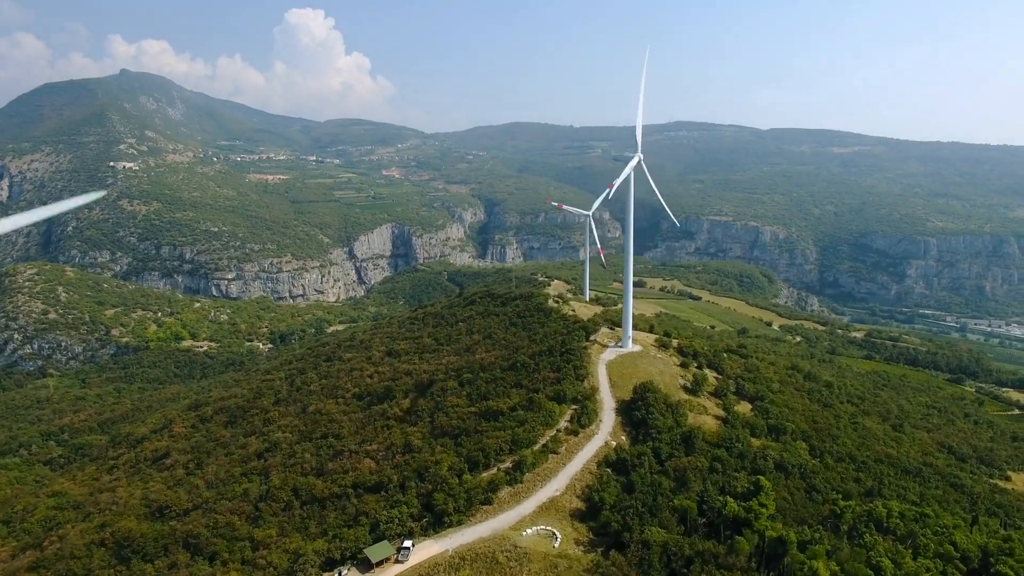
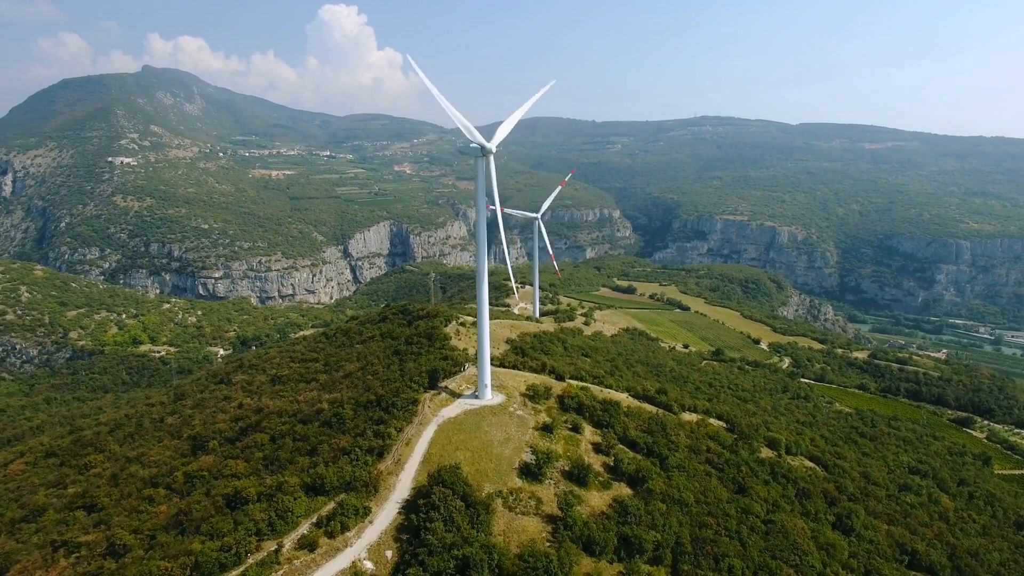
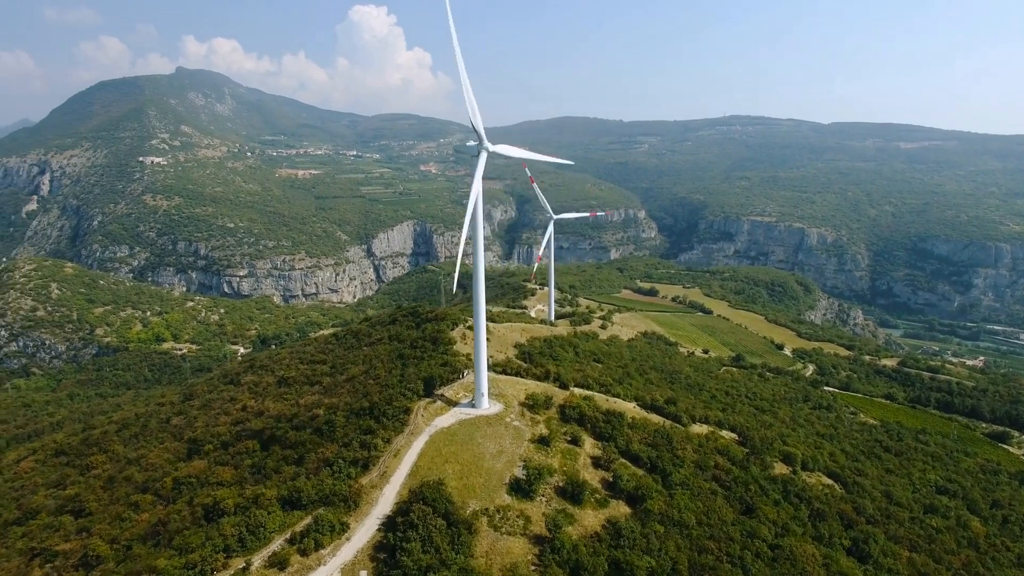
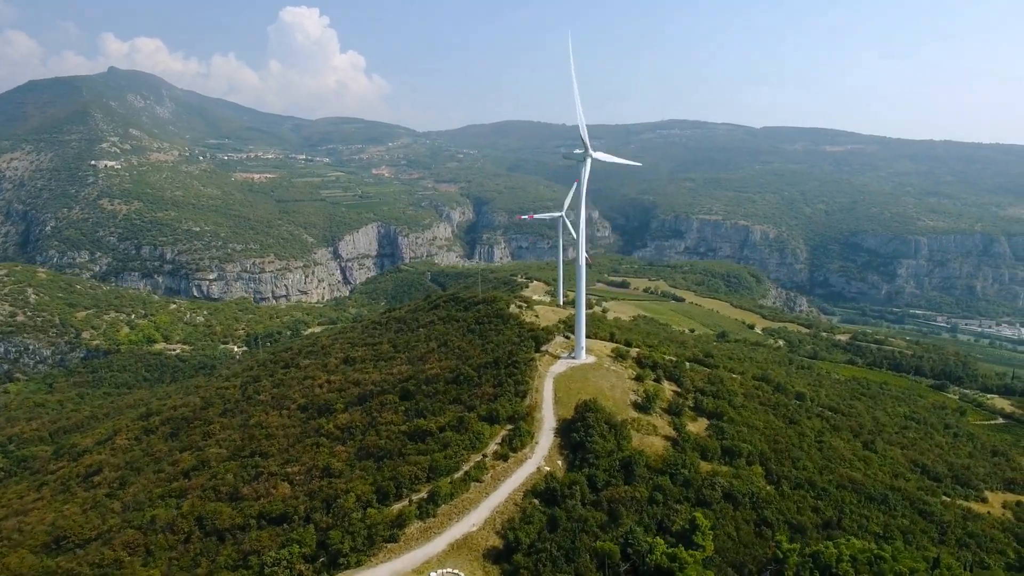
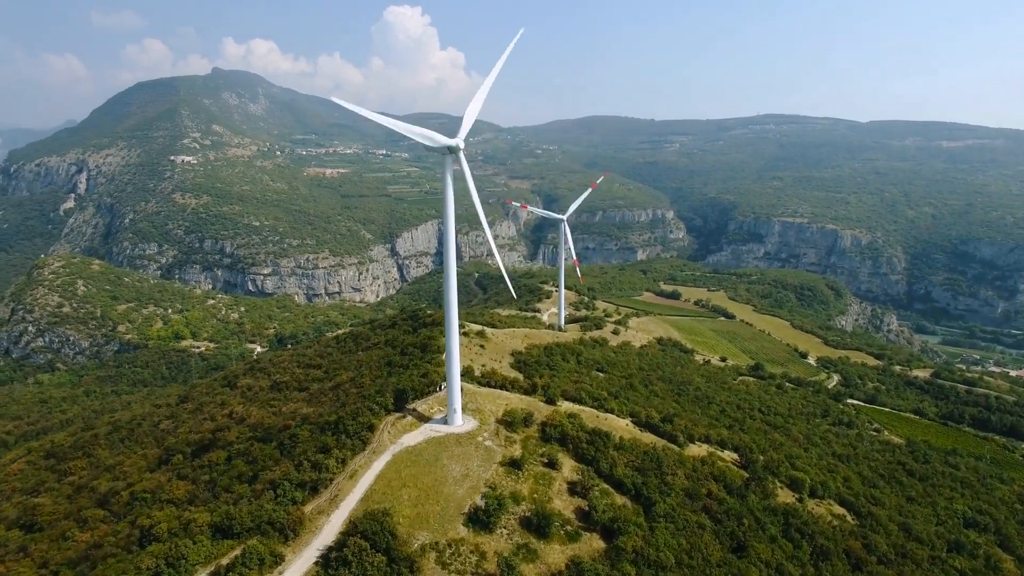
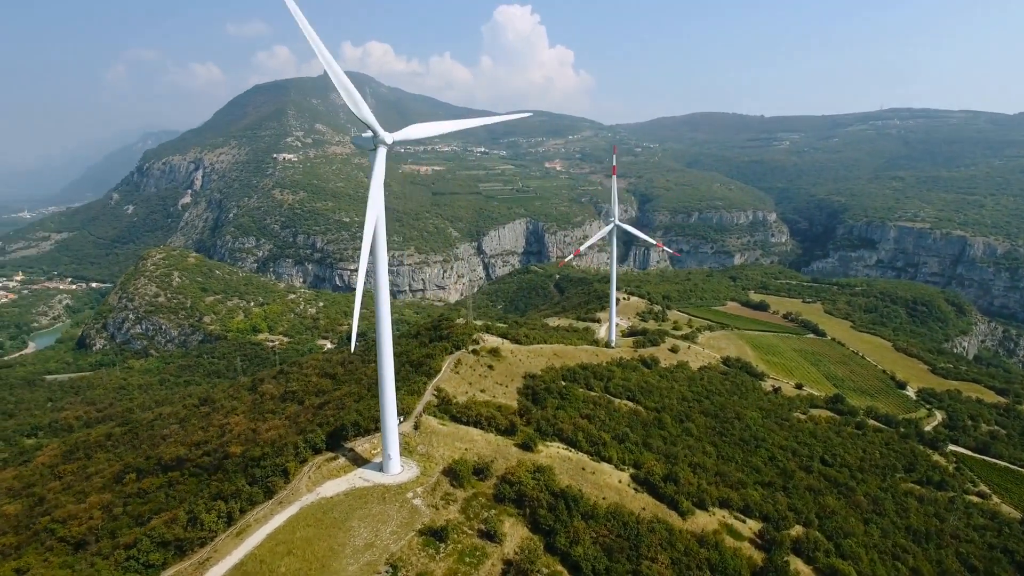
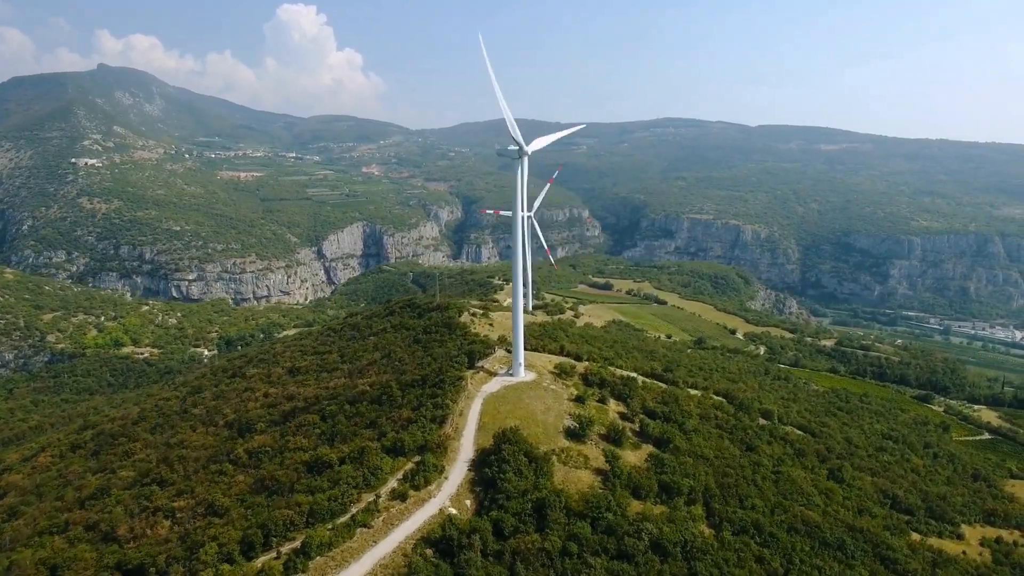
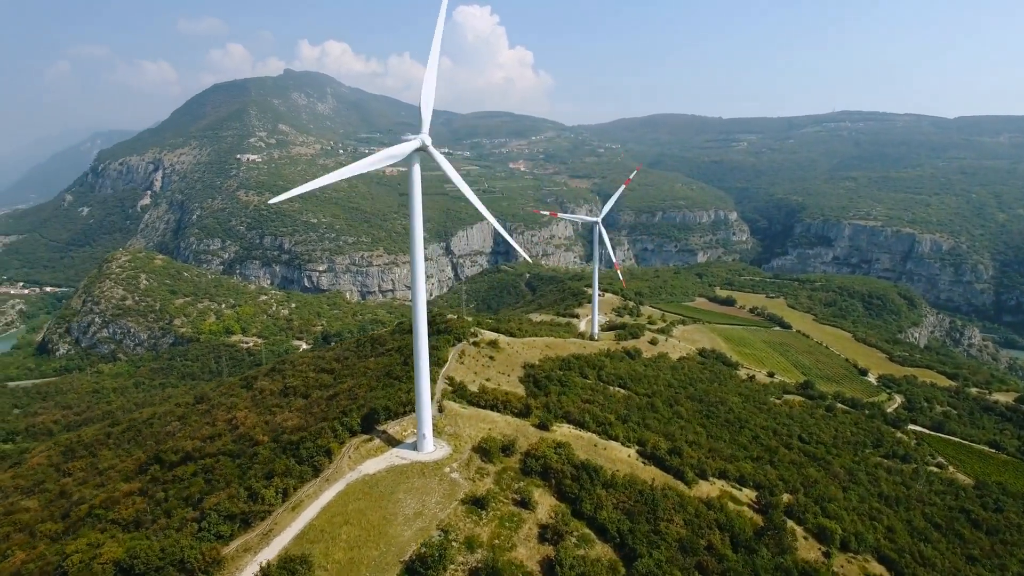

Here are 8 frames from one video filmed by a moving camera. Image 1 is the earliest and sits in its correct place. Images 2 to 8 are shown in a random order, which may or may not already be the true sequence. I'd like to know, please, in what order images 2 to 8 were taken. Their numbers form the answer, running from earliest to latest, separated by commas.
4, 7, 2, 3, 5, 8, 6
